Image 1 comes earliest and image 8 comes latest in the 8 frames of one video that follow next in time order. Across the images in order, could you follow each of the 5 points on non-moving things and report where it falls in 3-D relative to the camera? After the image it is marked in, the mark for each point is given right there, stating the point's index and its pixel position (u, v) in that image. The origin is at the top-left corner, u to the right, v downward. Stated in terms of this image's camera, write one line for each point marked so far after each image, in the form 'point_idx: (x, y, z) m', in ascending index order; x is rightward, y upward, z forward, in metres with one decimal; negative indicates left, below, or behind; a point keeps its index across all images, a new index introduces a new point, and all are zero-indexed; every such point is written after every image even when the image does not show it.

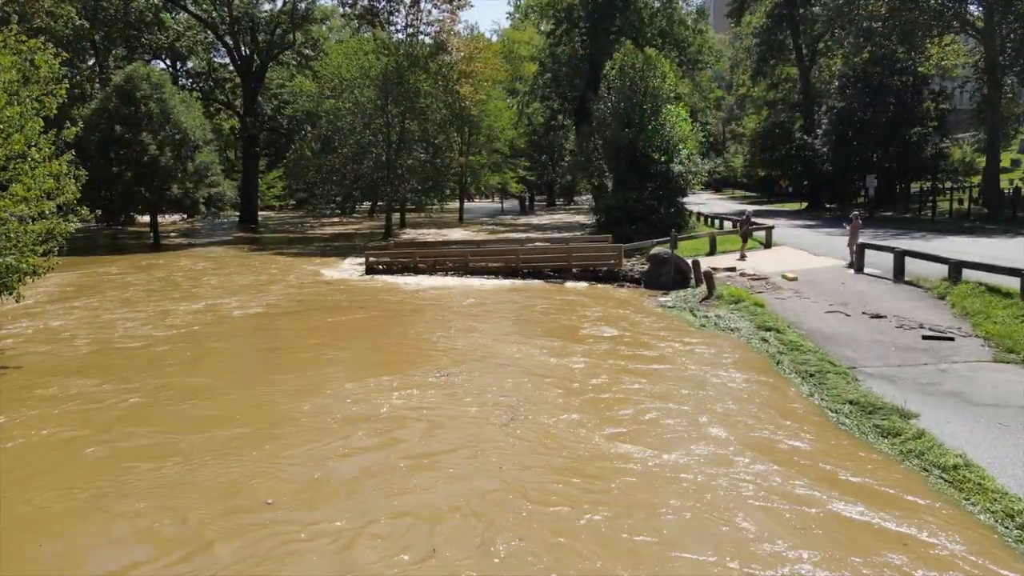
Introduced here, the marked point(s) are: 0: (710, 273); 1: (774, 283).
0: (+4.2, +0.3, +15.7) m
1: (+5.6, +0.1, +15.8) m
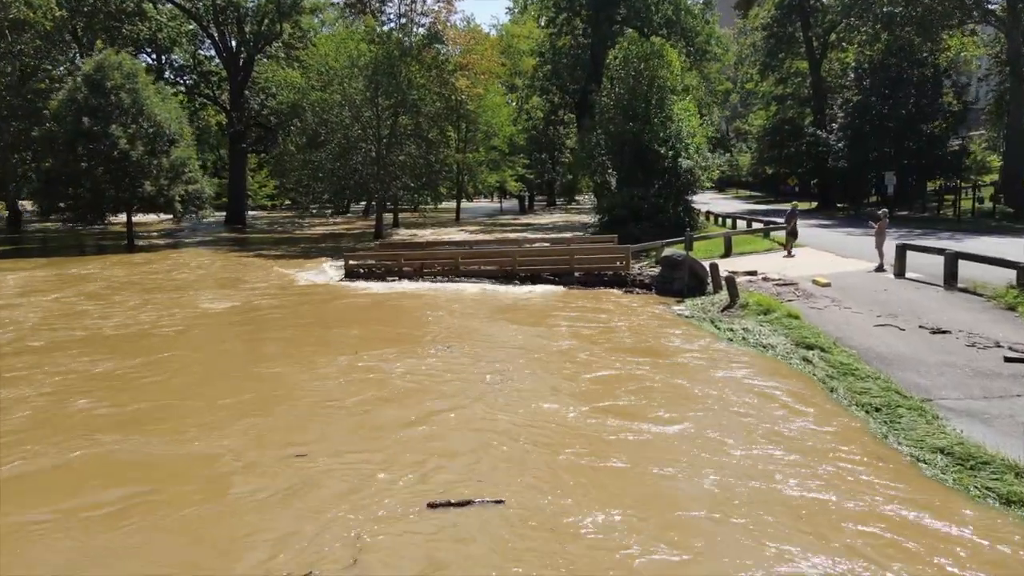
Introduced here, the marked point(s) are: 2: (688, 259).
0: (+4.1, +0.2, +13.8) m
1: (+5.5, 0.0, +13.9) m
2: (+3.9, +0.6, +16.0) m
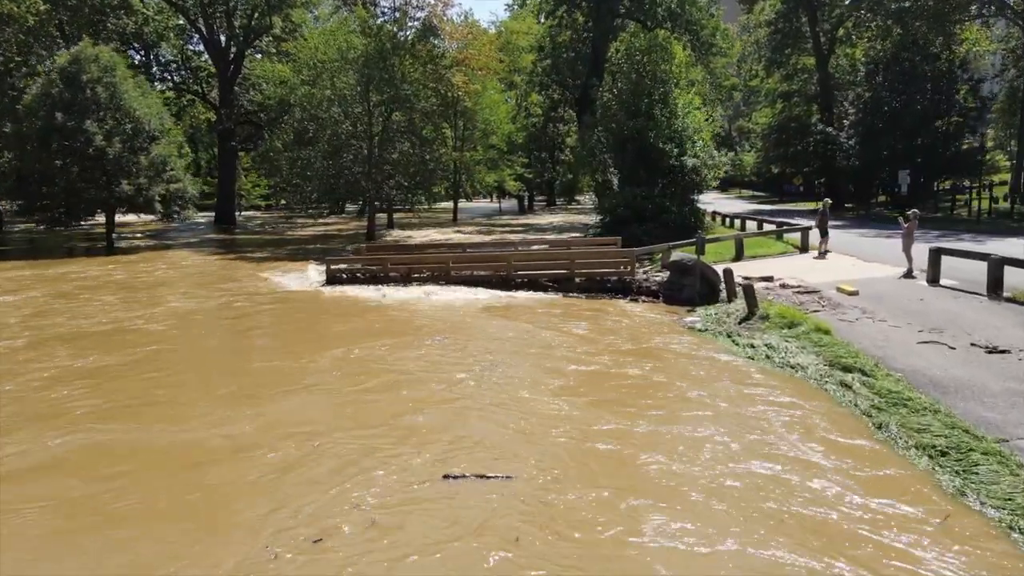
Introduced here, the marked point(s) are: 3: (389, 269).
0: (+4.0, 0.0, +12.4) m
1: (+5.4, -0.2, +12.6) m
2: (+3.8, +0.5, +14.7) m
3: (-3.2, +0.5, +18.8) m
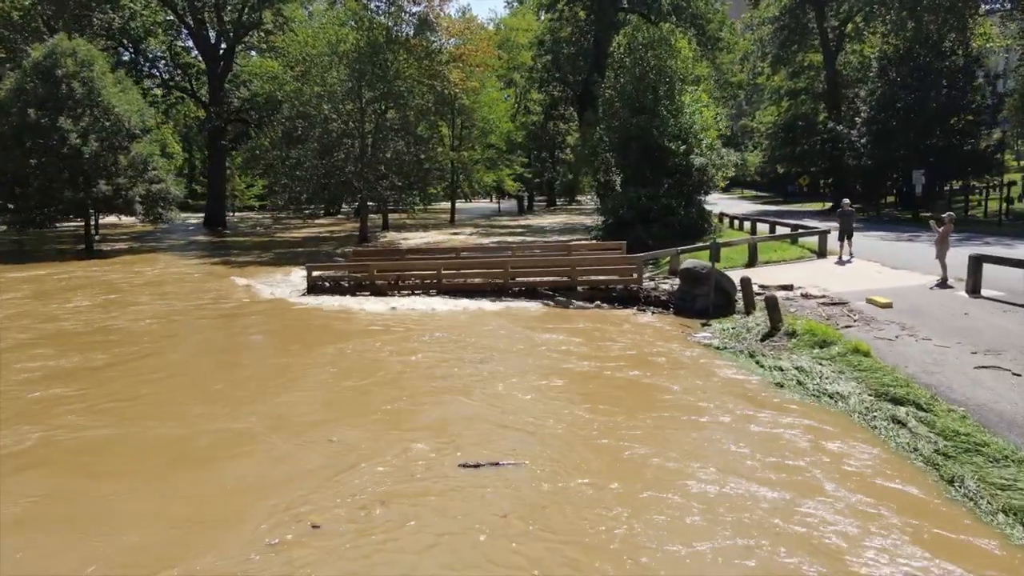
0: (+3.9, -0.1, +11.1) m
1: (+5.3, -0.4, +11.3) m
2: (+3.7, +0.3, +13.4) m
3: (-3.2, +0.3, +17.5) m
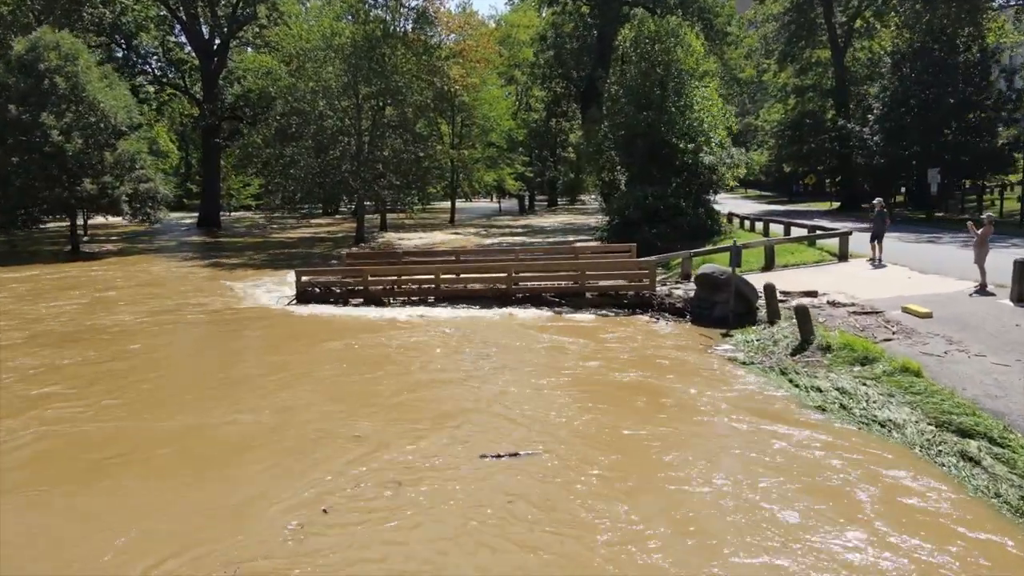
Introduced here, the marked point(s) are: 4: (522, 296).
0: (+4.0, -0.3, +10.1) m
1: (+5.4, -0.5, +10.3) m
2: (+3.8, +0.2, +12.4) m
3: (-3.2, +0.2, +16.5) m
4: (+0.2, -0.2, +15.8) m
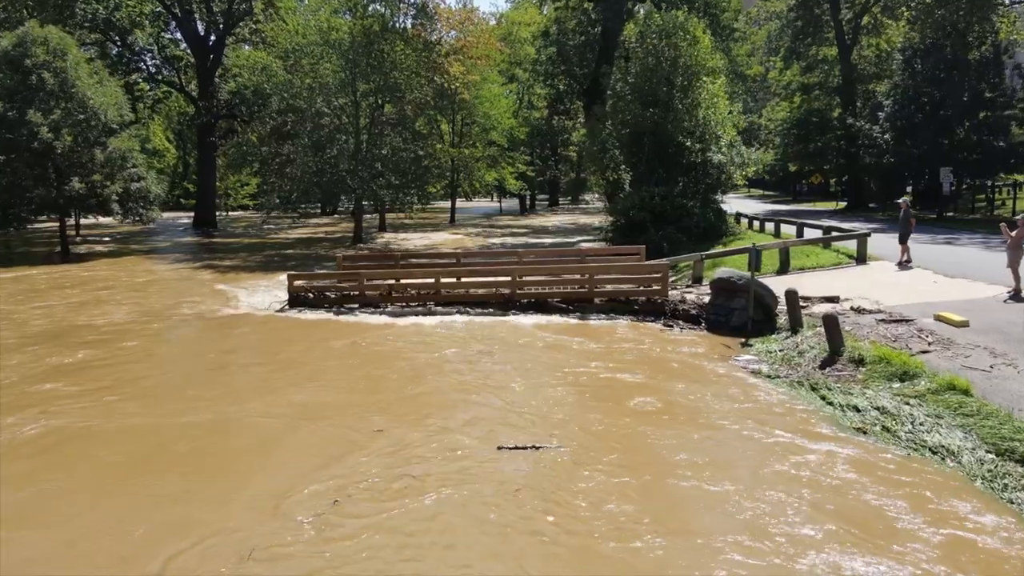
0: (+4.1, -0.3, +9.4) m
1: (+5.5, -0.6, +9.6) m
2: (+3.8, +0.1, +11.7) m
3: (-3.1, +0.1, +15.8) m
4: (+0.3, -0.2, +15.1) m
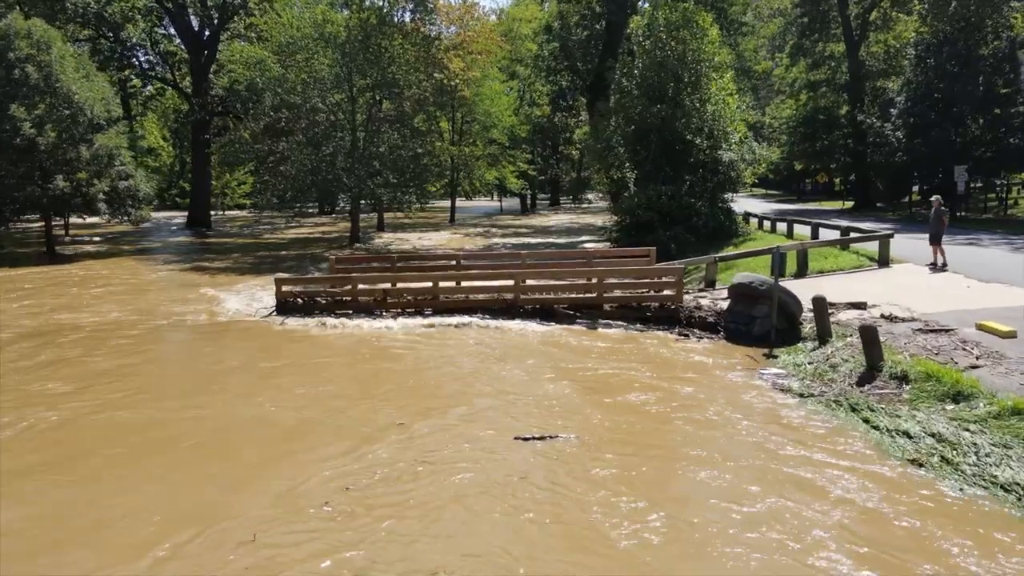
0: (+4.1, -0.4, +8.6) m
1: (+5.5, -0.7, +8.7) m
2: (+3.9, 0.0, +10.8) m
3: (-3.1, 0.0, +15.0) m
4: (+0.4, -0.3, +14.2) m
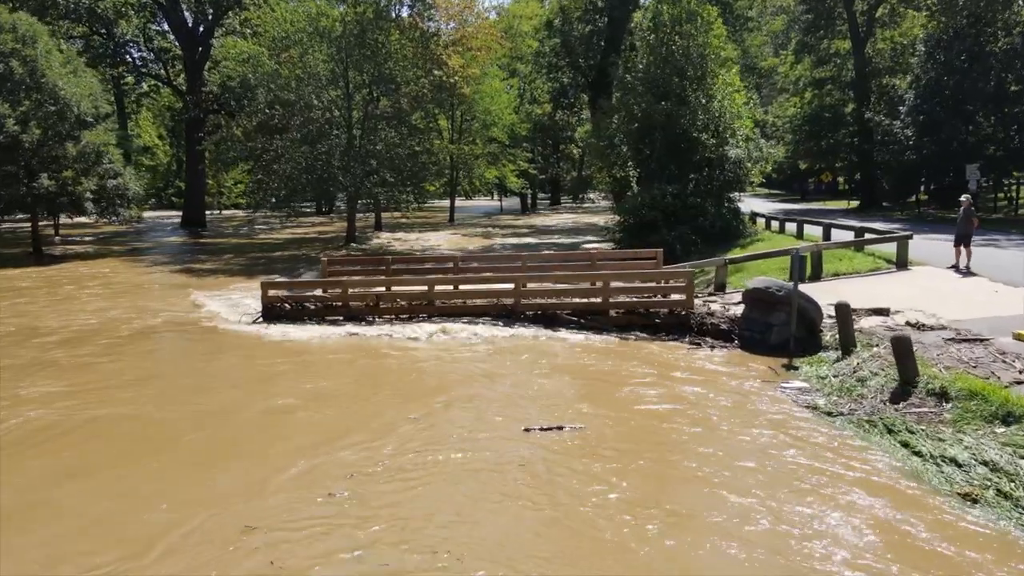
0: (+4.1, -0.5, +7.9) m
1: (+5.5, -0.7, +8.0) m
2: (+3.9, -0.1, +10.1) m
3: (-3.0, -0.1, +14.3) m
4: (+0.4, -0.4, +13.5) m
